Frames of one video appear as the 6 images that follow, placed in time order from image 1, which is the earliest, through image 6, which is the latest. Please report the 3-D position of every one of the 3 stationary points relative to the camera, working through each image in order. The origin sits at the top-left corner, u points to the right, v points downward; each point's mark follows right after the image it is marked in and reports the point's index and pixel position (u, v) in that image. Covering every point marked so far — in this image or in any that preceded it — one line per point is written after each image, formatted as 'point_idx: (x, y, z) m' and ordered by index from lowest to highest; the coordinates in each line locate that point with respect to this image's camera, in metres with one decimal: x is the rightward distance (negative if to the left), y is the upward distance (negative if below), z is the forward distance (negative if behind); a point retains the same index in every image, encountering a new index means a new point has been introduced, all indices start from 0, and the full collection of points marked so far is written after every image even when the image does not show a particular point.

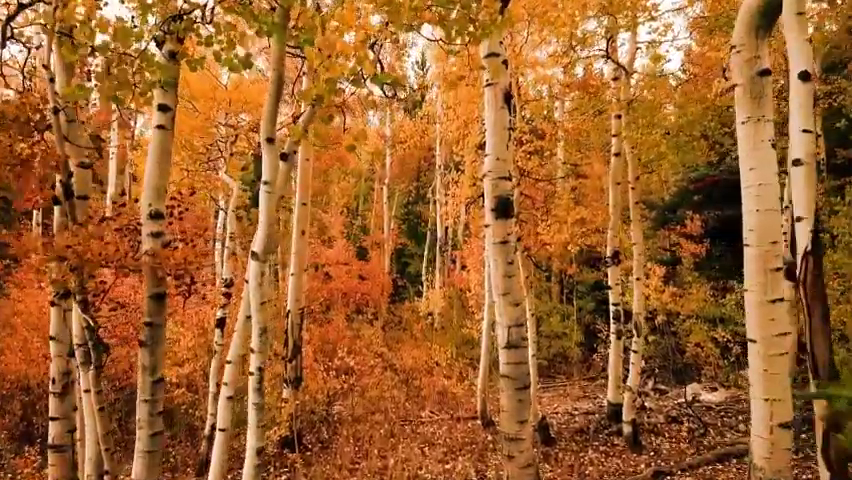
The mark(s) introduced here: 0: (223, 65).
0: (-0.8, +0.7, +4.0) m
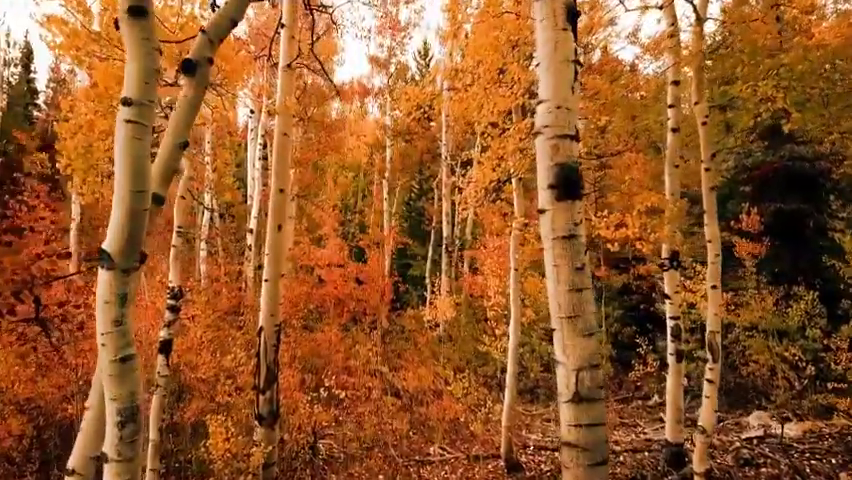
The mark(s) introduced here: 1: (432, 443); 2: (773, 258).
0: (-0.7, +0.7, +1.5) m
1: (+0.1, -2.3, +11.1) m
2: (+4.8, -0.3, +13.6) m
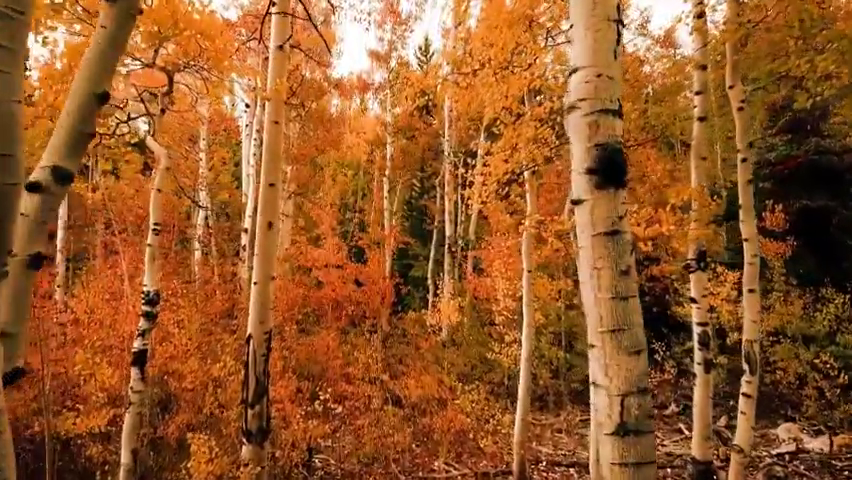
0: (-0.7, +0.7, +0.7) m
1: (+0.1, -2.2, +10.3) m
2: (+4.8, -0.2, +12.9) m
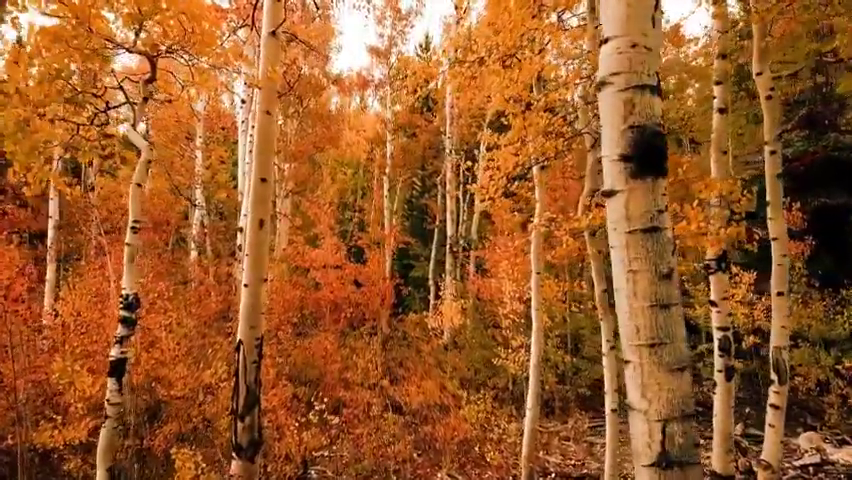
0: (-0.7, +0.7, +0.2) m
1: (+0.1, -2.2, +9.7) m
2: (+4.8, -0.2, +12.3) m
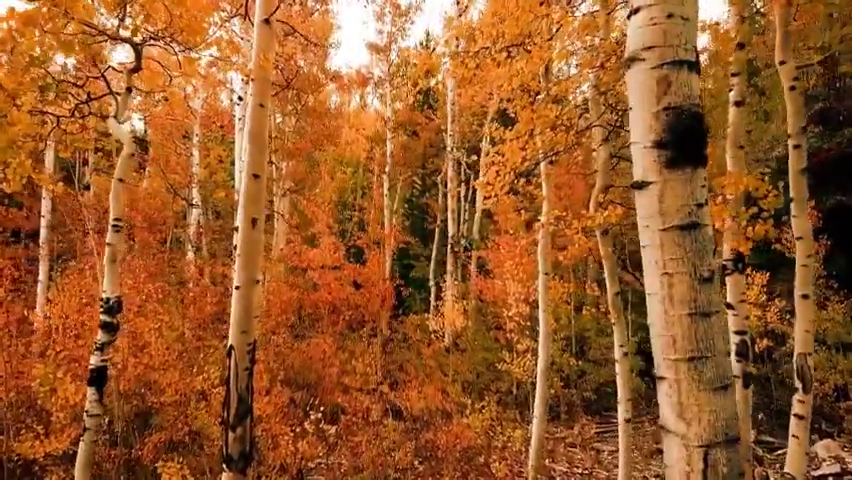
0: (-0.6, +0.7, -0.2) m
1: (+0.1, -2.2, +9.3) m
2: (+4.8, -0.2, +11.9) m
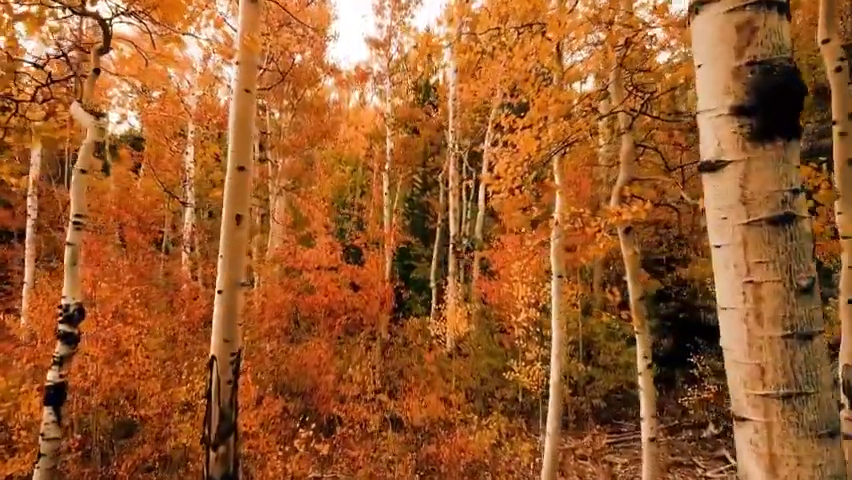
0: (-0.6, +0.8, -0.9) m
1: (+0.2, -2.2, +8.7) m
2: (+4.8, -0.2, +11.2) m
